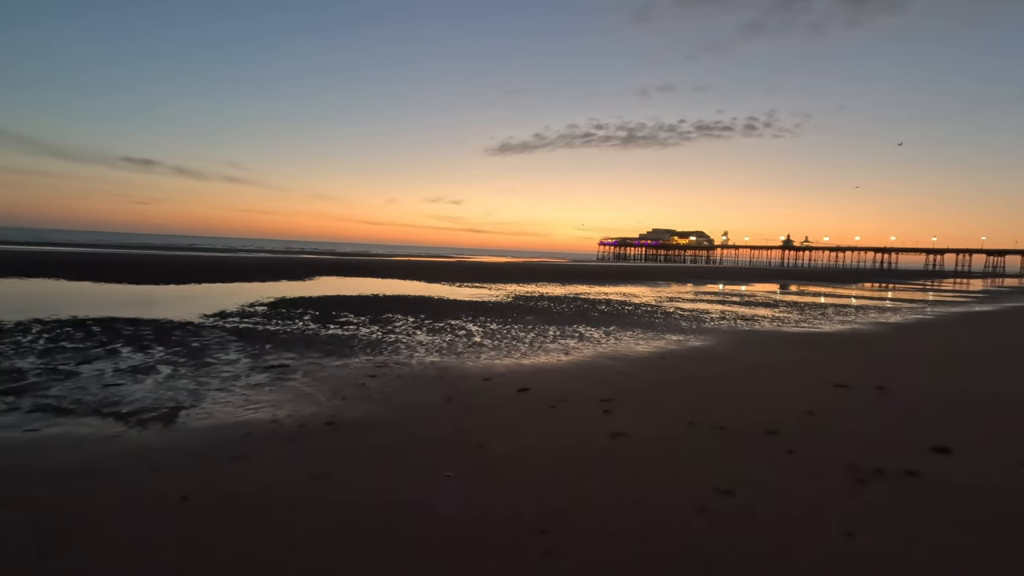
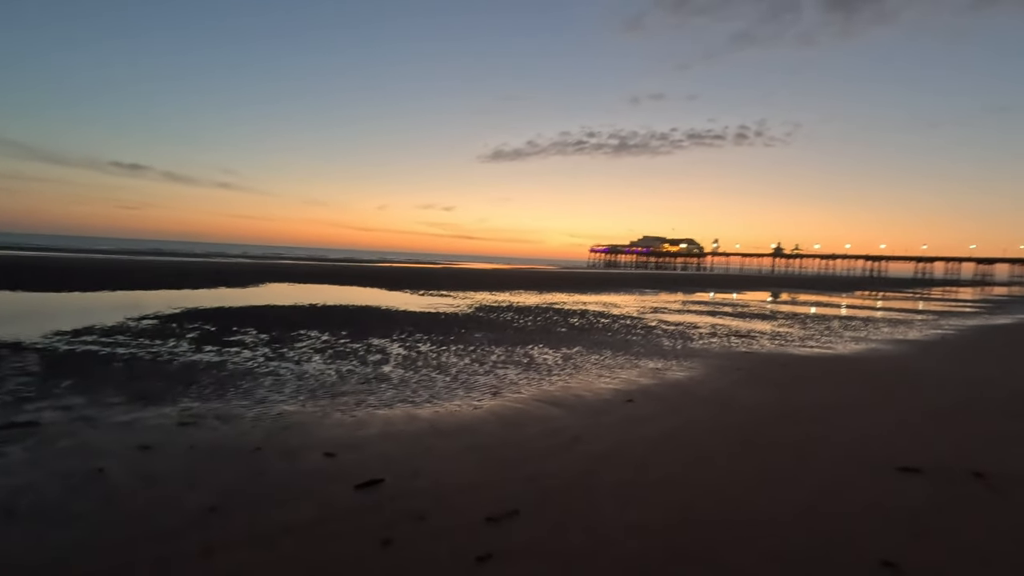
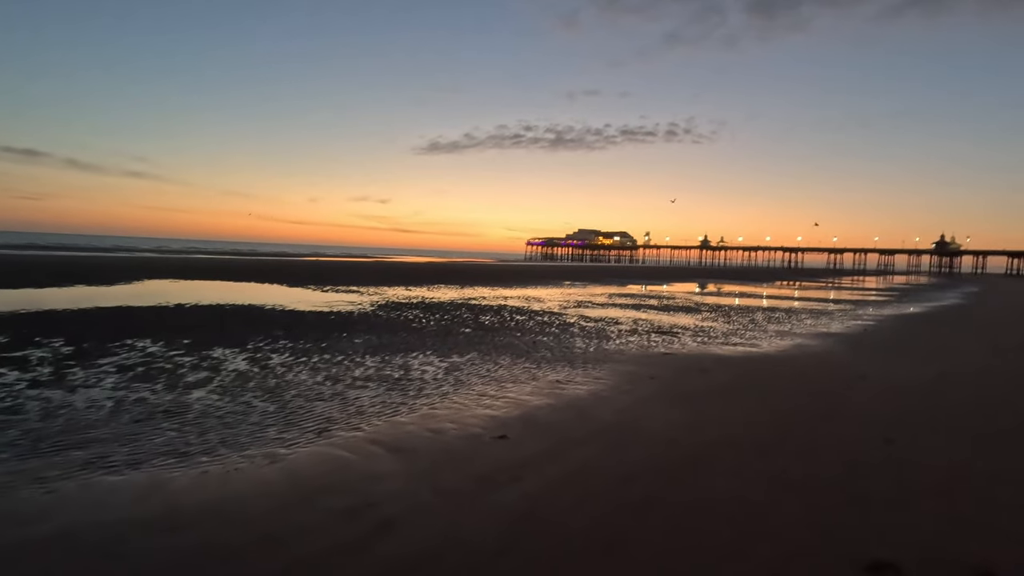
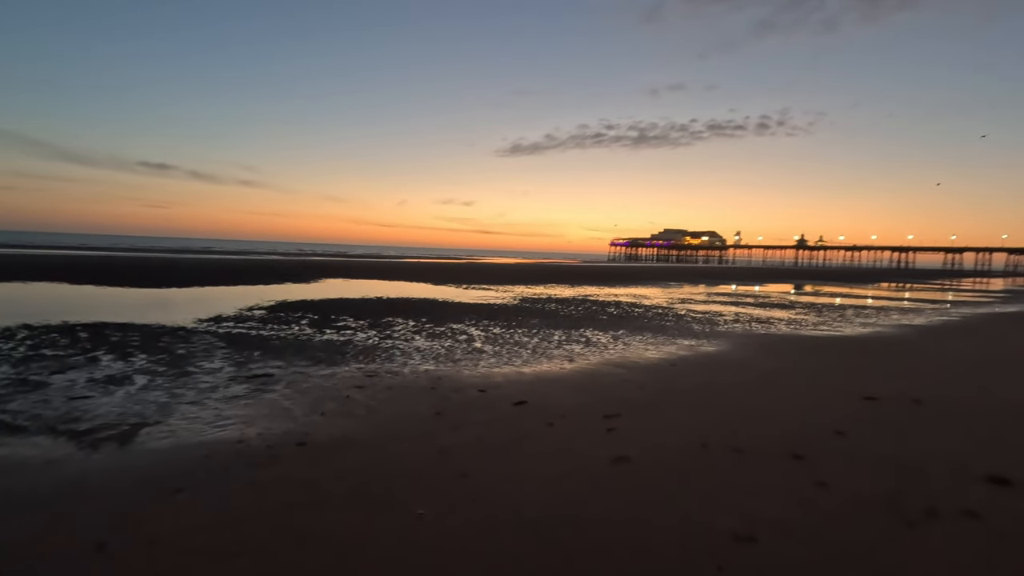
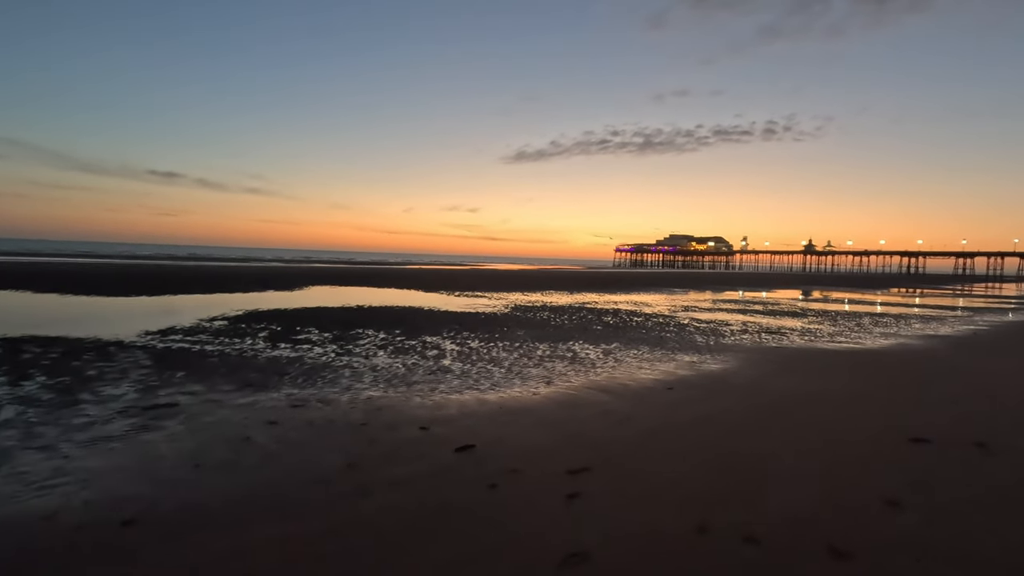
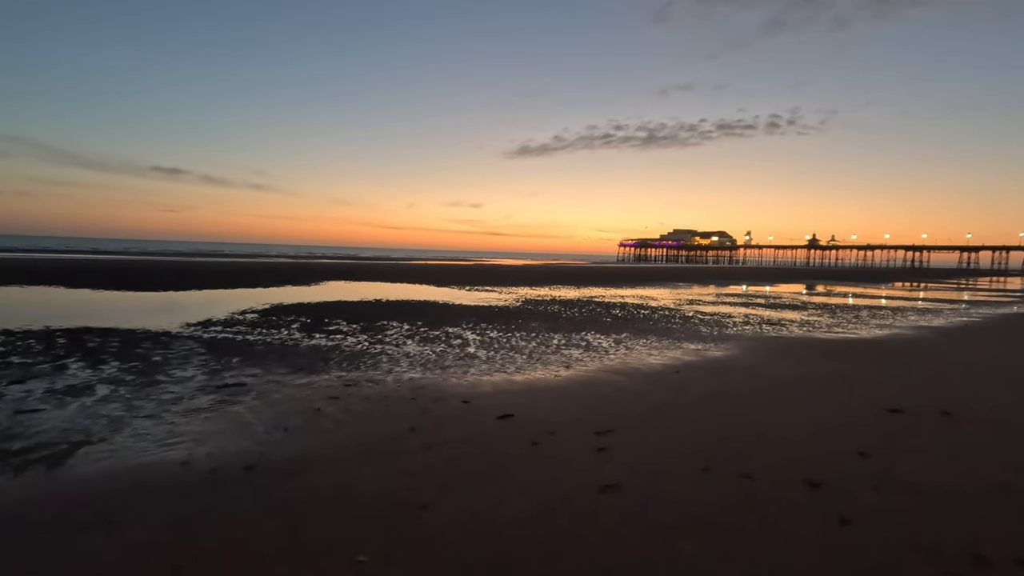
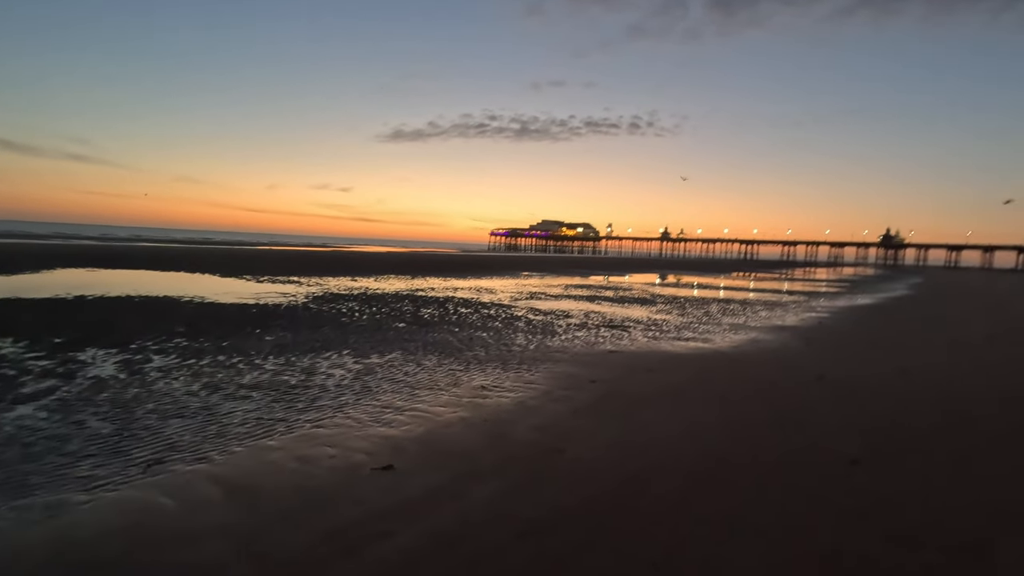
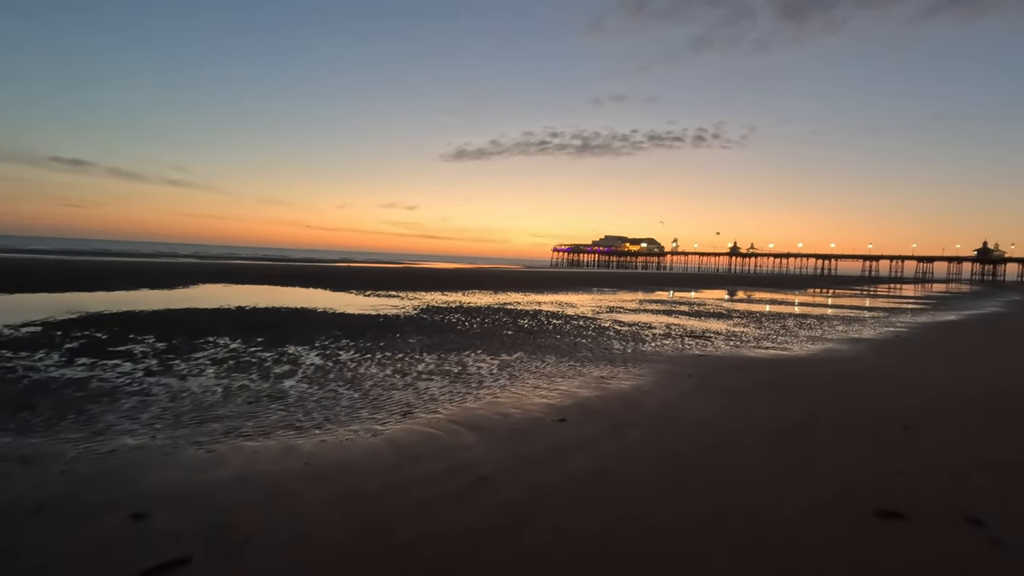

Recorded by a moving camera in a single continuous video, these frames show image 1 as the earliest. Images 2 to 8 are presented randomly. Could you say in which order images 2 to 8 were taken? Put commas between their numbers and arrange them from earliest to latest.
4, 6, 5, 2, 8, 3, 7
